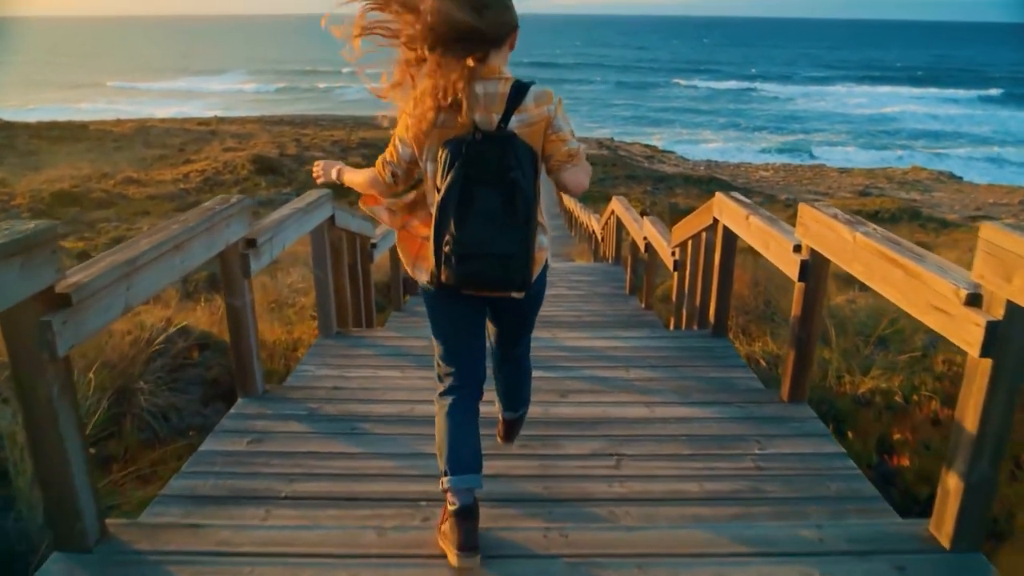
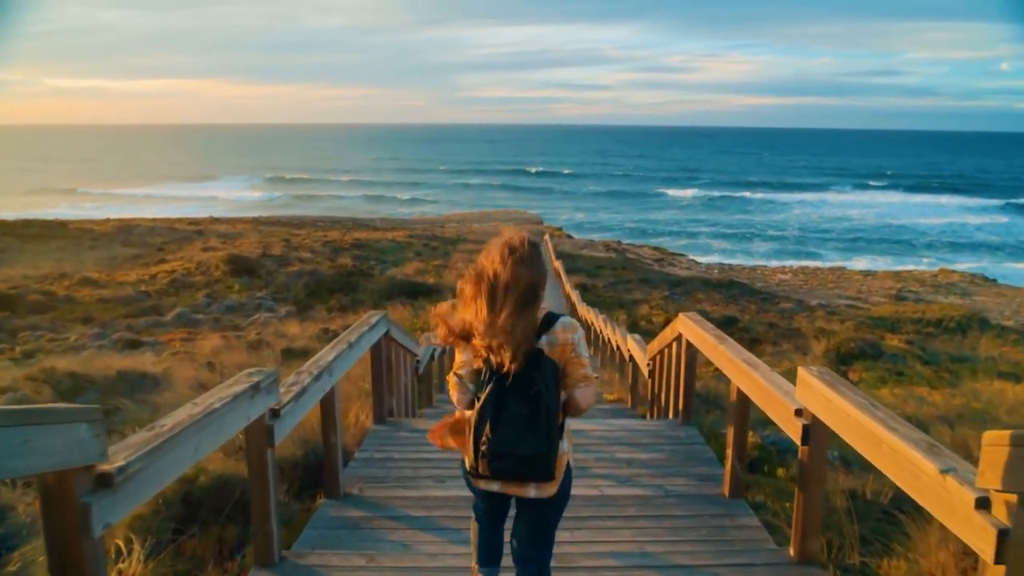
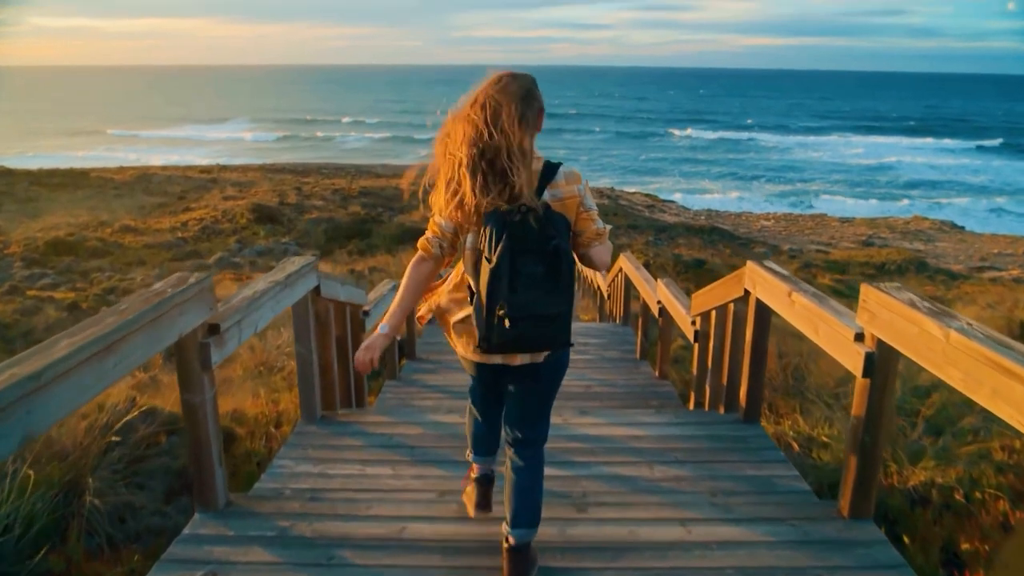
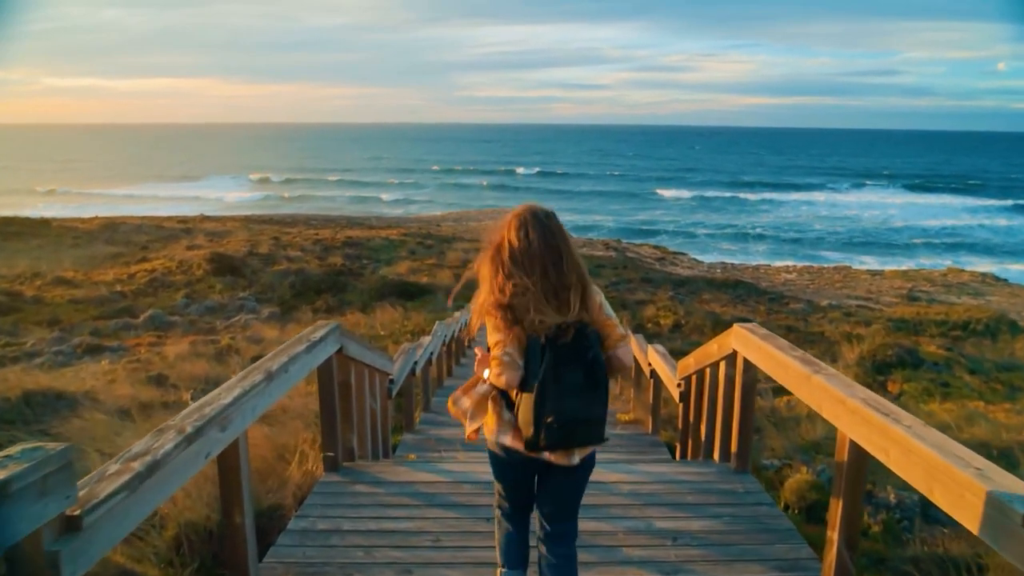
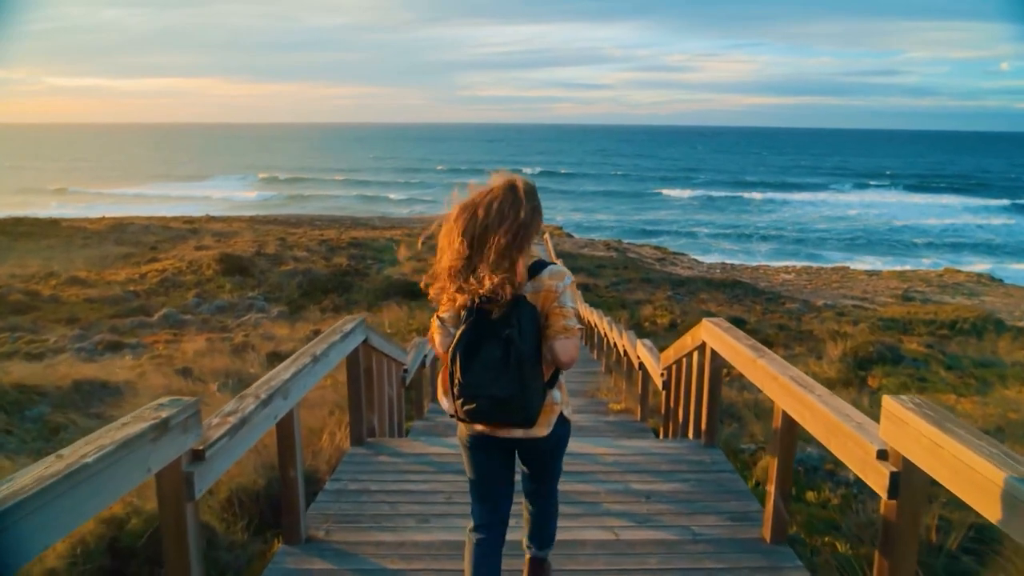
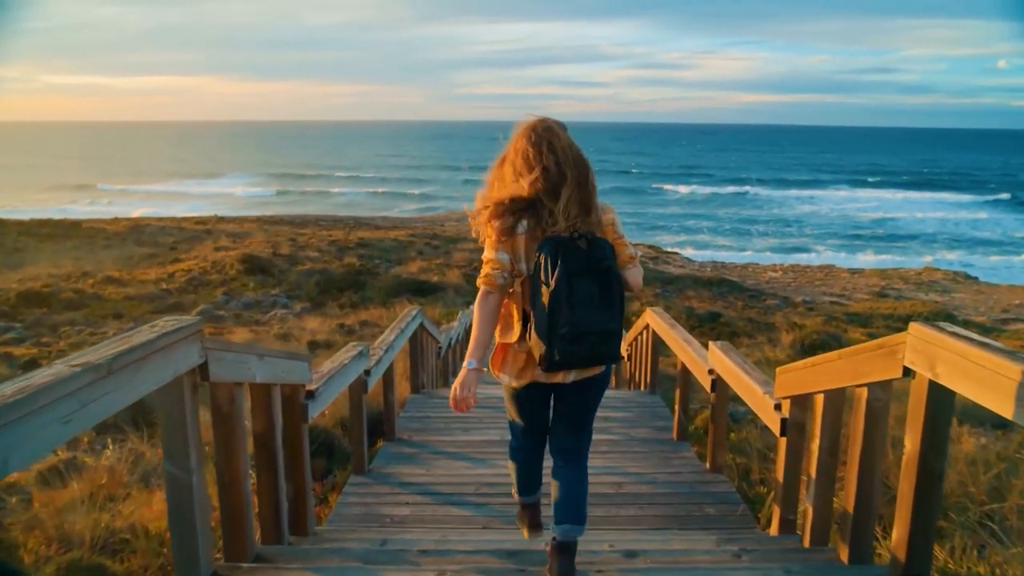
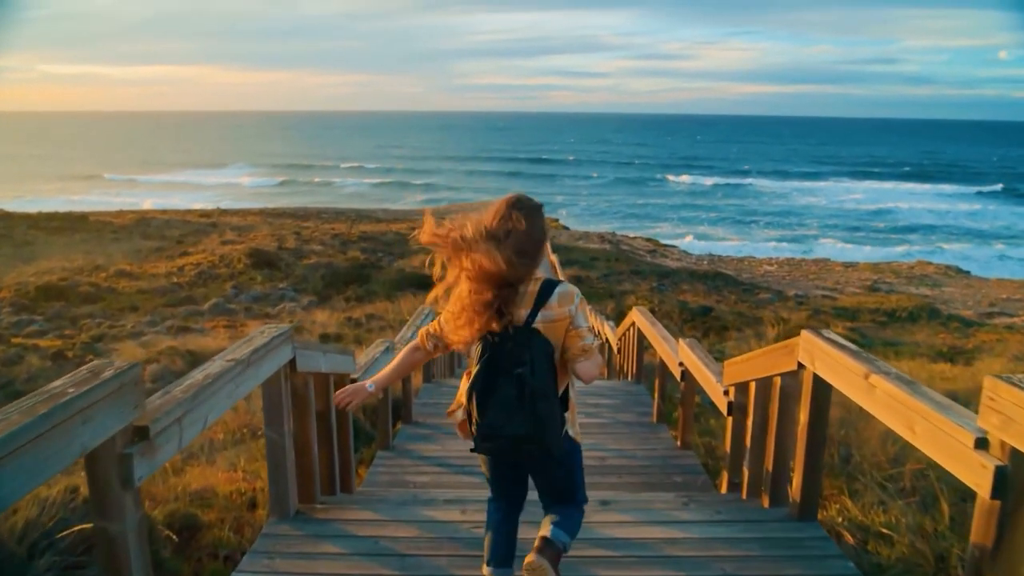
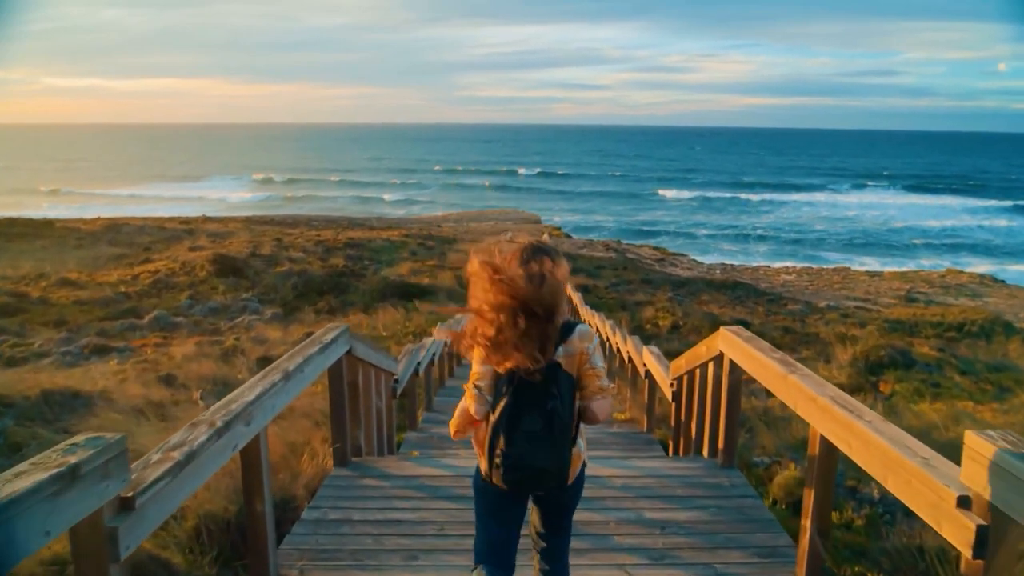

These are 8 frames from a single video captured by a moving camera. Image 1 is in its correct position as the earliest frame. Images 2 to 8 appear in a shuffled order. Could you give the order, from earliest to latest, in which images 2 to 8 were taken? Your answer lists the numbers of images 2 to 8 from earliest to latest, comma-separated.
3, 7, 6, 2, 5, 8, 4
